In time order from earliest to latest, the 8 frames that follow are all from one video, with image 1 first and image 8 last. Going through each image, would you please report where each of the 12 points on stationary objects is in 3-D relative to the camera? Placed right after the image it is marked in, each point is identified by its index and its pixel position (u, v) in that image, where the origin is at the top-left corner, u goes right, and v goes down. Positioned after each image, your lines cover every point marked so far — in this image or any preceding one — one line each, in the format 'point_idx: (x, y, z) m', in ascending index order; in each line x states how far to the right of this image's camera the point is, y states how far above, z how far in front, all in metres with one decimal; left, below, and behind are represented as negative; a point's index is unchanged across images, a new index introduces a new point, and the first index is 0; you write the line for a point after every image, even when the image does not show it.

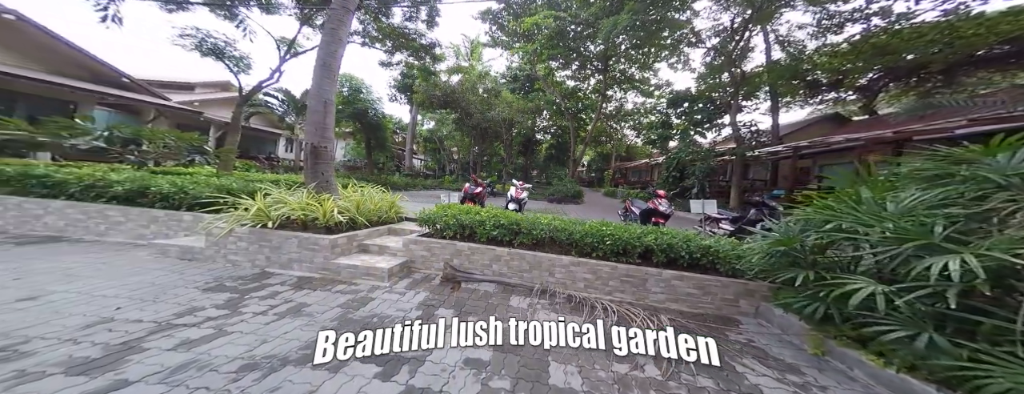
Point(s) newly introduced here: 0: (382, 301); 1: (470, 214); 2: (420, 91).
0: (-1.0, -0.9, +2.2) m
1: (-0.4, -0.2, +2.8) m
2: (-3.3, +3.7, +8.9) m
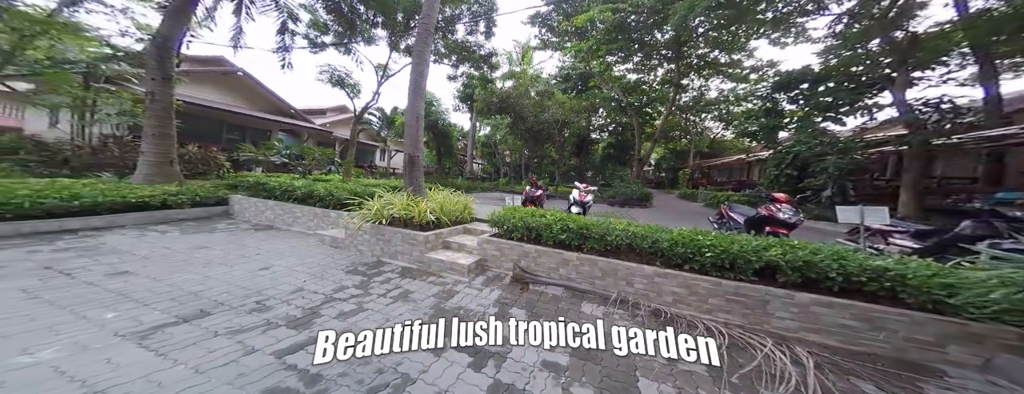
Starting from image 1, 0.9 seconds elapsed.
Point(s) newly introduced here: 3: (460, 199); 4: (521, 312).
0: (-0.4, -0.9, +2.3) m
1: (+0.3, -0.2, +2.8) m
2: (-1.1, +3.6, +9.4) m
3: (-0.8, 0.0, +4.6) m
4: (+0.1, -0.9, +2.0) m
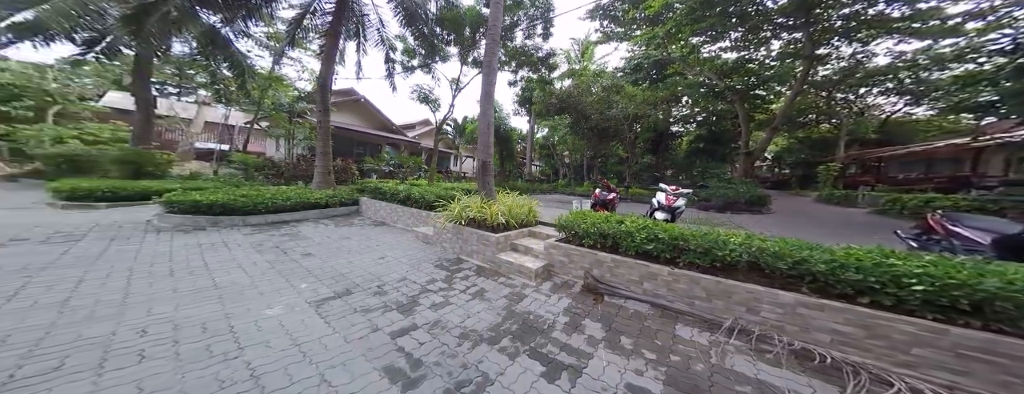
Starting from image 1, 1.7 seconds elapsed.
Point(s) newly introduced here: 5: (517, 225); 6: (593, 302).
0: (+0.2, -0.9, +2.3) m
1: (+1.0, -0.2, +2.6) m
2: (+0.9, +3.5, +9.4) m
3: (+0.3, -0.1, +4.6) m
4: (+0.6, -0.9, +1.8) m
5: (+0.1, -0.5, +4.3) m
6: (+0.7, -0.9, +2.2) m
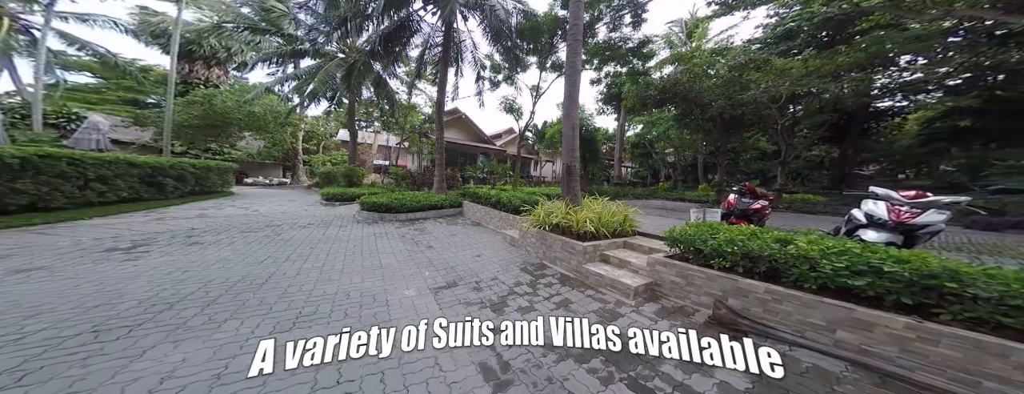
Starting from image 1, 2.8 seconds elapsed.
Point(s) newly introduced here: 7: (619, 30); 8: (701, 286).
0: (+1.0, -1.0, +2.0) m
1: (+1.8, -0.3, +2.0) m
2: (+3.7, +3.4, +8.6) m
3: (+1.7, -0.2, +4.2) m
4: (+1.2, -1.0, +1.4) m
5: (+1.4, -0.6, +3.9) m
6: (+1.4, -0.9, +1.7) m
7: (+3.2, +5.0, +7.7) m
8: (+1.5, -0.7, +2.1) m
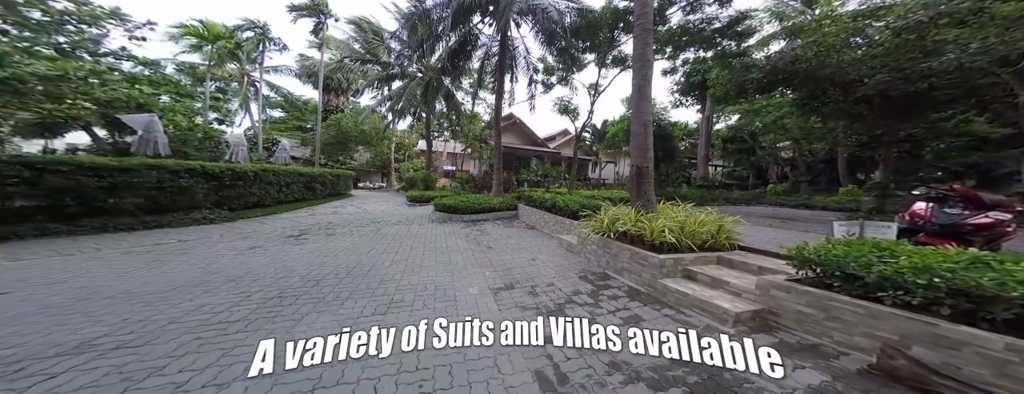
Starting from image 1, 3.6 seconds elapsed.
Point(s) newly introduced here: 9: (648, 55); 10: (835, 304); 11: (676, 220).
0: (+1.5, -1.0, +1.6) m
1: (+2.3, -0.4, +1.4) m
2: (+5.6, +3.2, +7.6) m
3: (+2.7, -0.3, +3.6) m
4: (+1.6, -1.0, +0.9) m
5: (+2.4, -0.6, +3.4) m
6: (+1.9, -1.0, +1.2) m
7: (+4.8, +4.9, +6.8) m
8: (+2.0, -0.7, +1.6) m
9: (+2.4, +2.5, +4.6) m
10: (+2.0, -0.6, +1.6) m
11: (+2.3, -0.3, +3.6) m
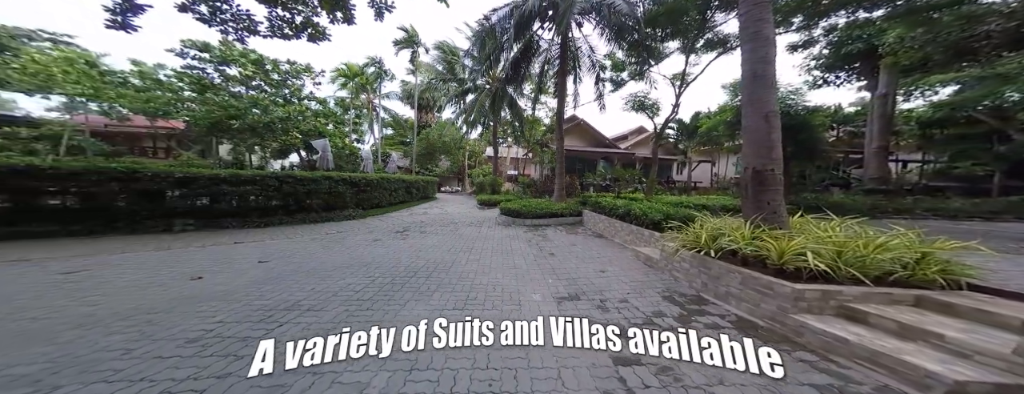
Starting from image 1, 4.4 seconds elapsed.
0: (+2.0, -1.1, +0.8) m
1: (+2.8, -0.4, +0.5) m
2: (+7.4, +3.0, +5.8) m
3: (+3.6, -0.4, +2.5) m
4: (+2.0, -1.1, +0.2) m
5: (+3.3, -0.7, +2.4) m
6: (+2.3, -1.0, +0.4) m
7: (+6.5, +4.7, +5.2) m
8: (+2.5, -0.8, +0.7) m
9: (+3.7, +2.4, +3.7) m
10: (+2.5, -0.7, +0.8) m
11: (+3.3, -0.4, +2.7) m
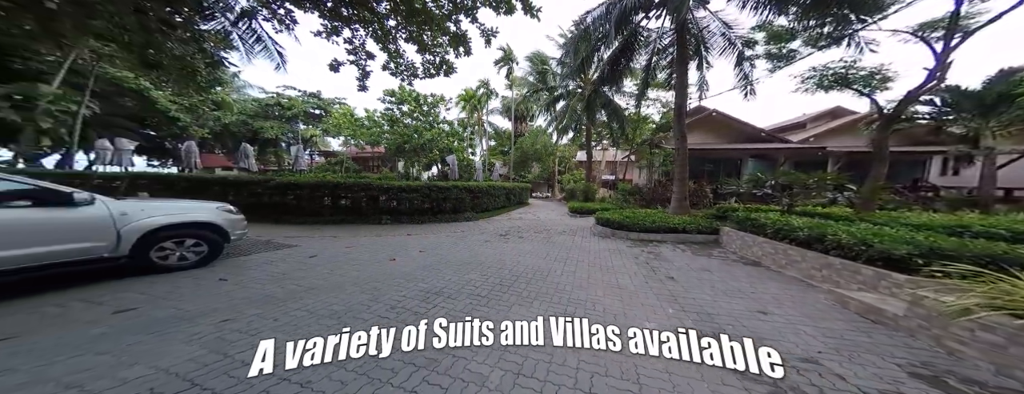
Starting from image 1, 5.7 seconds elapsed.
0: (+2.6, -1.2, -0.7) m
1: (+3.3, -0.5, -1.2) m
2: (+9.6, +2.7, +2.1) m
3: (+4.8, -0.6, +0.3) m
4: (+2.4, -1.2, -1.2) m
5: (+4.4, -0.9, +0.3) m
6: (+2.7, -1.1, -1.2) m
7: (+8.6, +4.4, +1.9) m
8: (+3.1, -0.9, -1.0) m
9: (+5.3, +2.2, +1.5) m
10: (+3.1, -0.8, -0.9) m
11: (+4.5, -0.6, +0.6) m
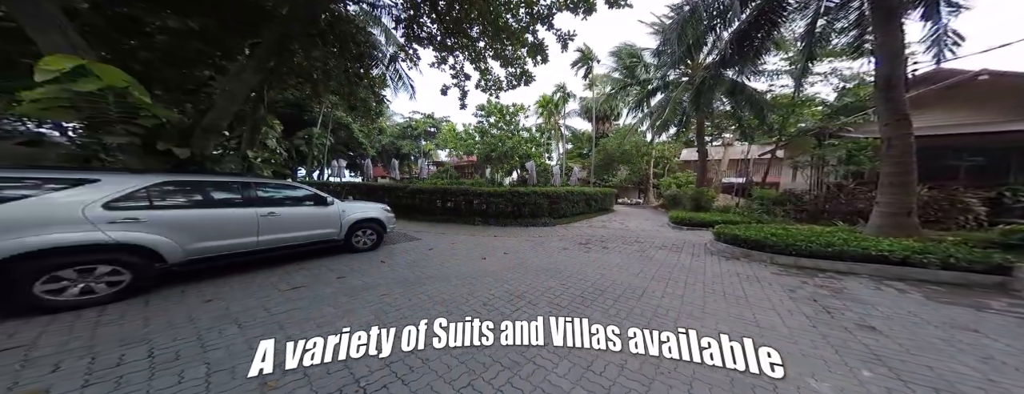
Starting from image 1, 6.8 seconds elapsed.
0: (+3.5, -1.3, -2.4) m
1: (+4.0, -0.6, -3.2) m
2: (+11.1, +2.4, -2.3) m
3: (+6.0, -0.7, -2.2) m
4: (+3.1, -1.2, -2.9) m
5: (+5.6, -1.1, -2.1) m
6: (+3.5, -1.2, -2.9) m
7: (+10.1, +4.1, -2.0) m
8: (+3.9, -1.0, -2.9) m
9: (+6.9, +2.0, -1.3) m
10: (+3.9, -0.9, -2.8) m
11: (+5.7, -0.8, -1.9) m
